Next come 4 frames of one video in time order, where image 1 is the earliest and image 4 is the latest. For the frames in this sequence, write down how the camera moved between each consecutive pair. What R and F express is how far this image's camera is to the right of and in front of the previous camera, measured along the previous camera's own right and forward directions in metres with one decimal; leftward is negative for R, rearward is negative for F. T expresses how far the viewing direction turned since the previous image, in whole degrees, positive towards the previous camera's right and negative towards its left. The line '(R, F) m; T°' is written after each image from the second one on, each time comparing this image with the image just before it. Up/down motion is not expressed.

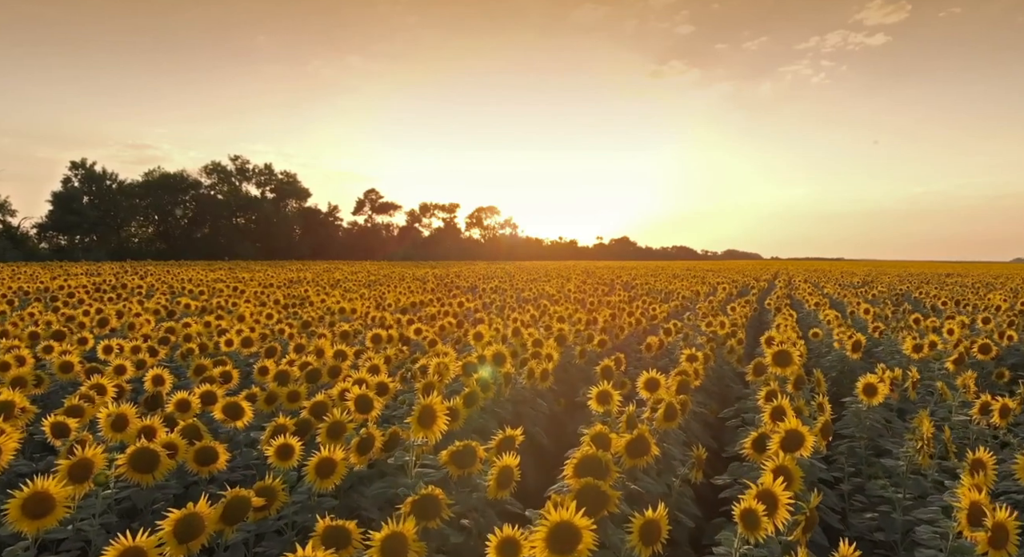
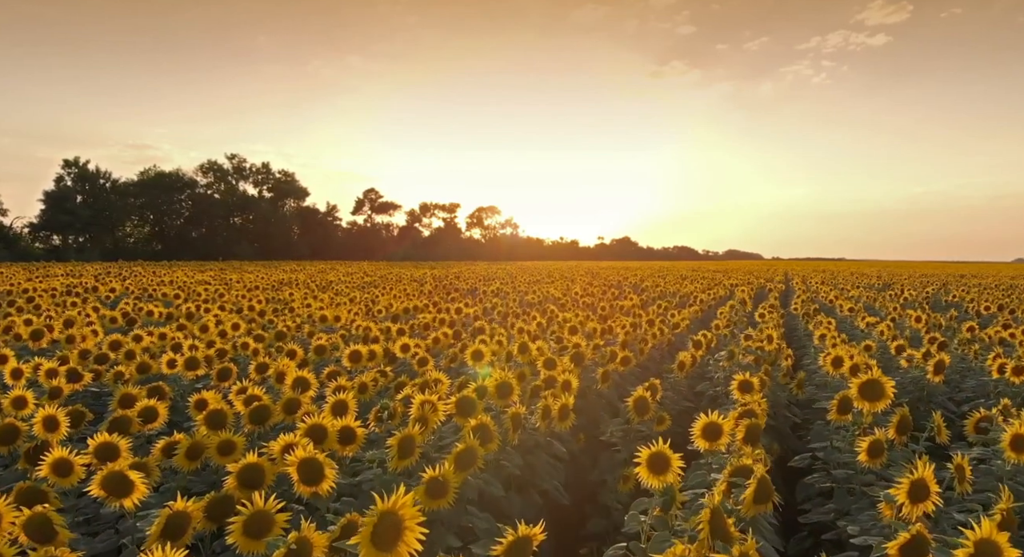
(-0.1, +1.9) m; 0°
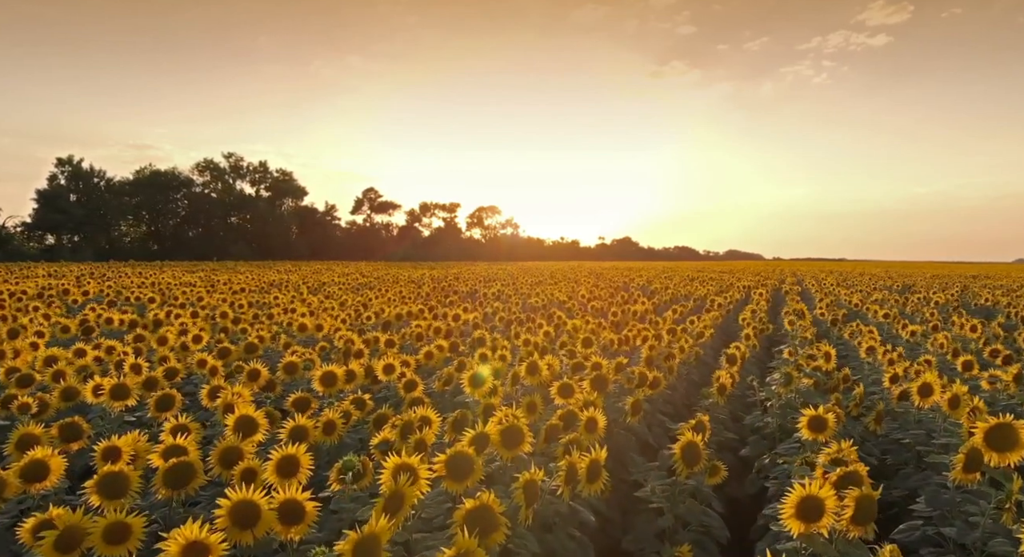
(-0.1, +1.6) m; 0°
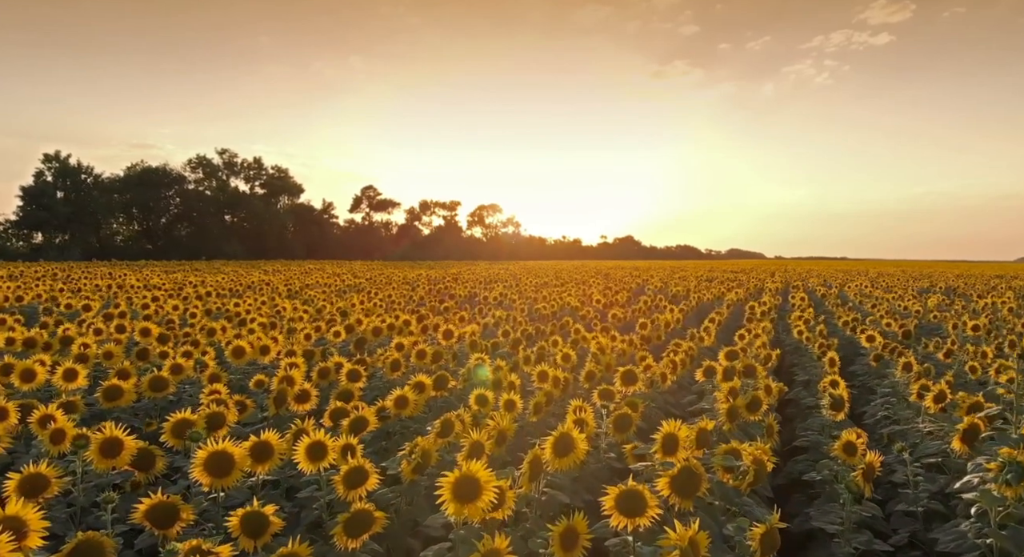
(-0.1, +3.1) m; 0°
